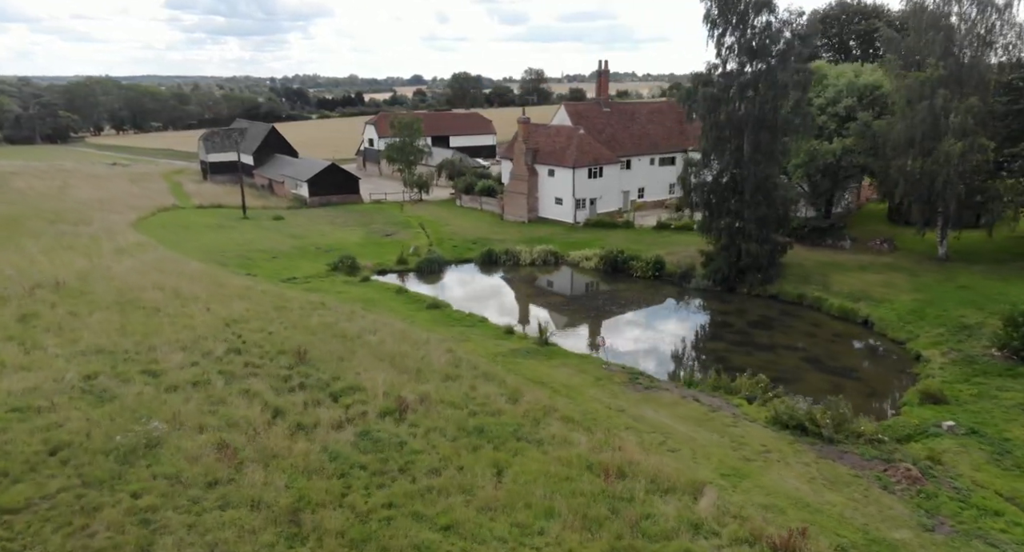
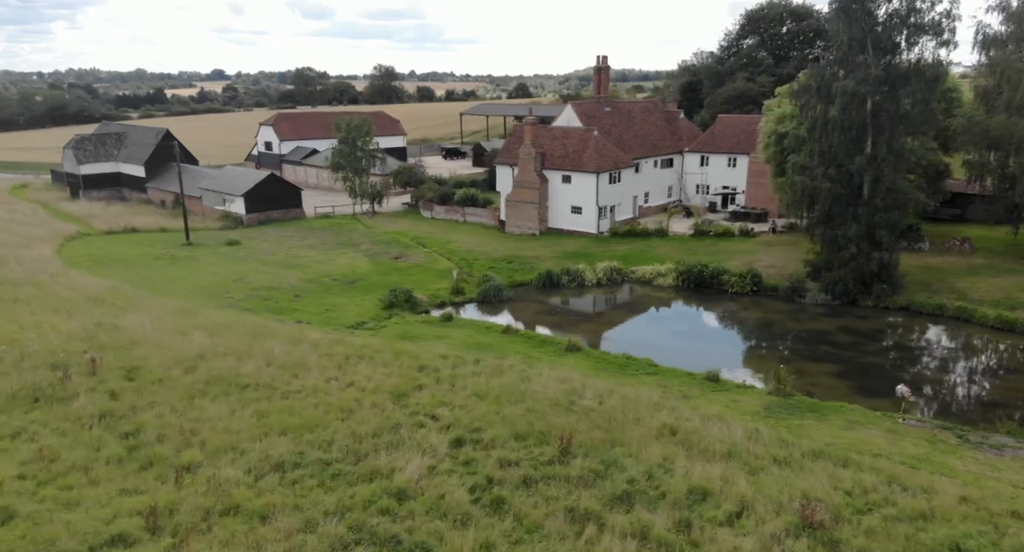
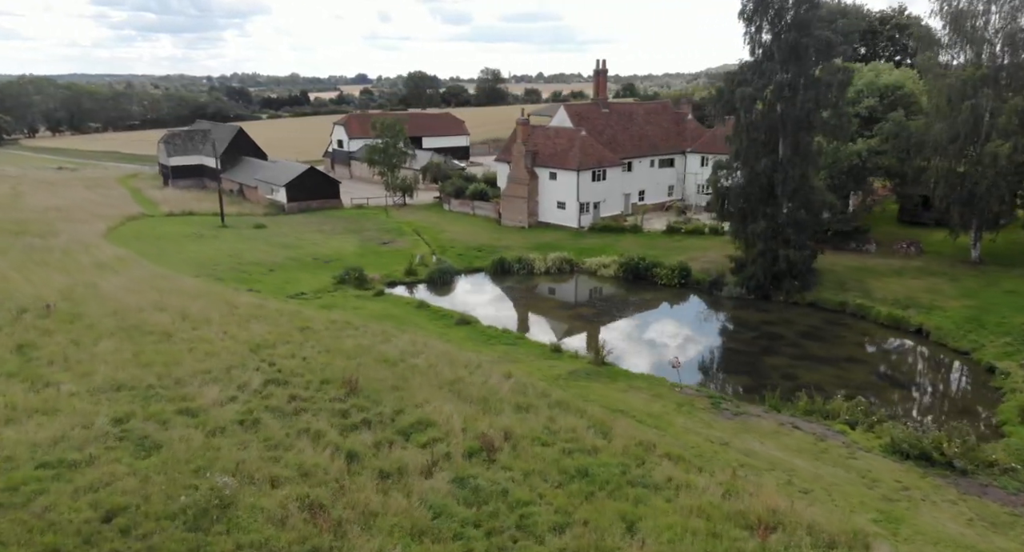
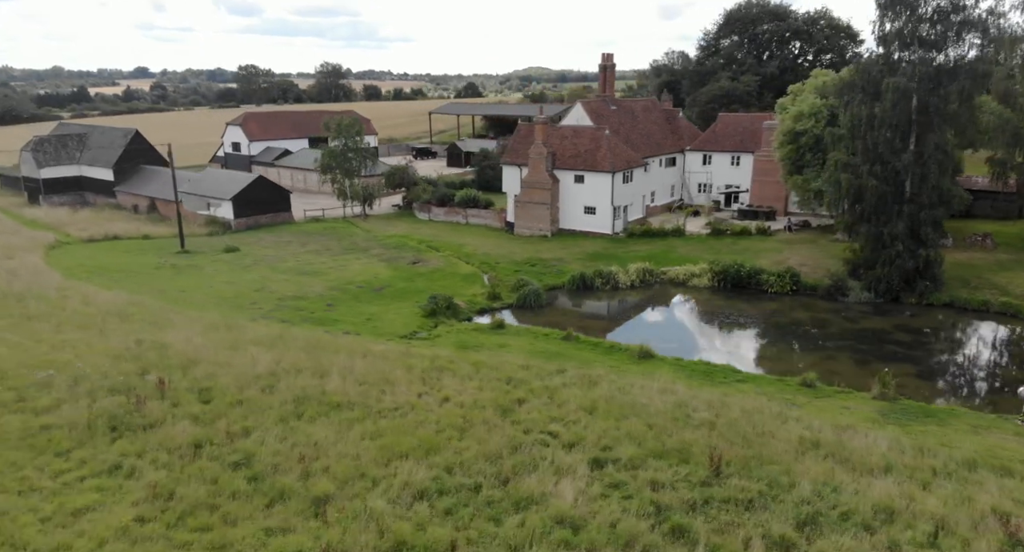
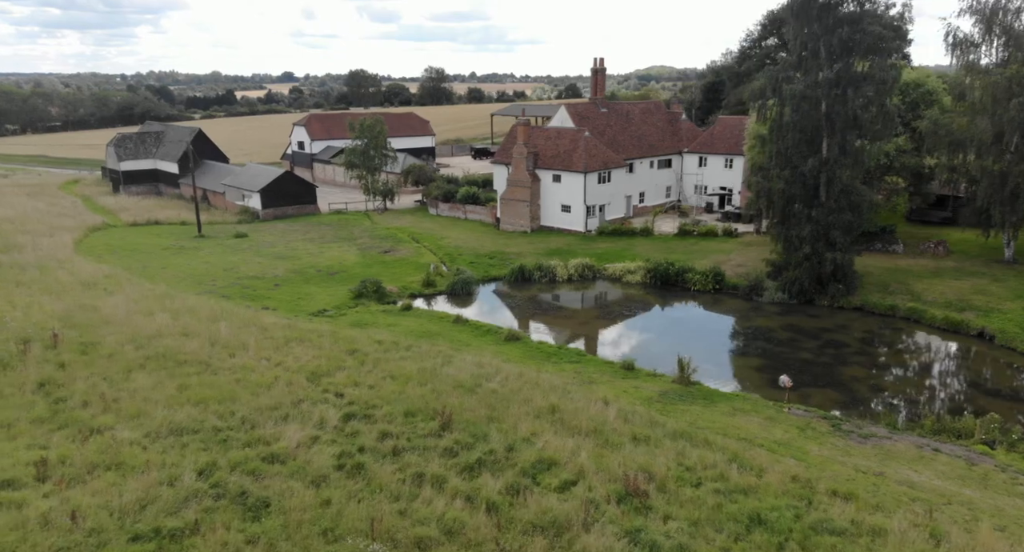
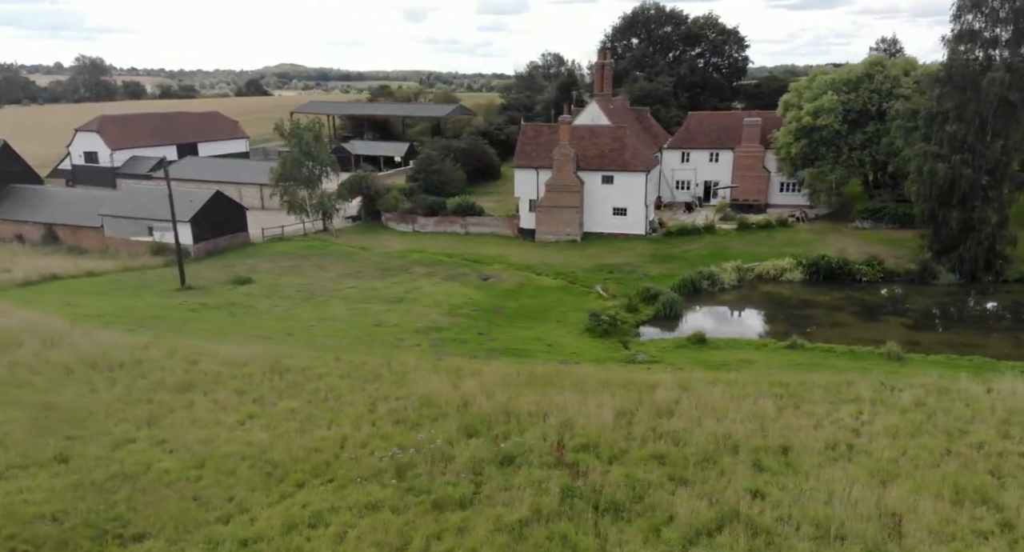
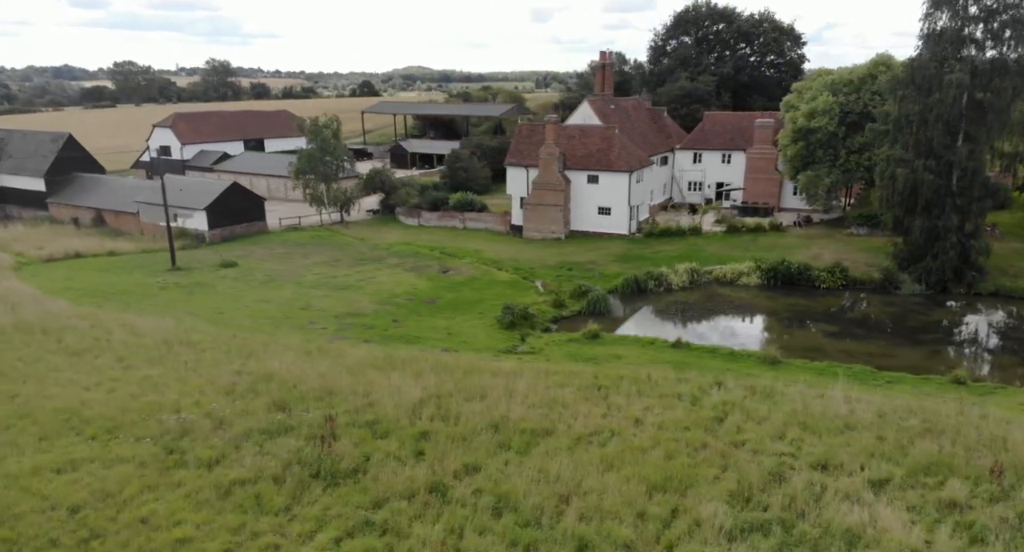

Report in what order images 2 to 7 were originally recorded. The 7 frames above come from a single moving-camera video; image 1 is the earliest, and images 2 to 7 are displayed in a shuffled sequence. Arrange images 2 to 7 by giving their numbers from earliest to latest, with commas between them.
3, 5, 2, 4, 7, 6
